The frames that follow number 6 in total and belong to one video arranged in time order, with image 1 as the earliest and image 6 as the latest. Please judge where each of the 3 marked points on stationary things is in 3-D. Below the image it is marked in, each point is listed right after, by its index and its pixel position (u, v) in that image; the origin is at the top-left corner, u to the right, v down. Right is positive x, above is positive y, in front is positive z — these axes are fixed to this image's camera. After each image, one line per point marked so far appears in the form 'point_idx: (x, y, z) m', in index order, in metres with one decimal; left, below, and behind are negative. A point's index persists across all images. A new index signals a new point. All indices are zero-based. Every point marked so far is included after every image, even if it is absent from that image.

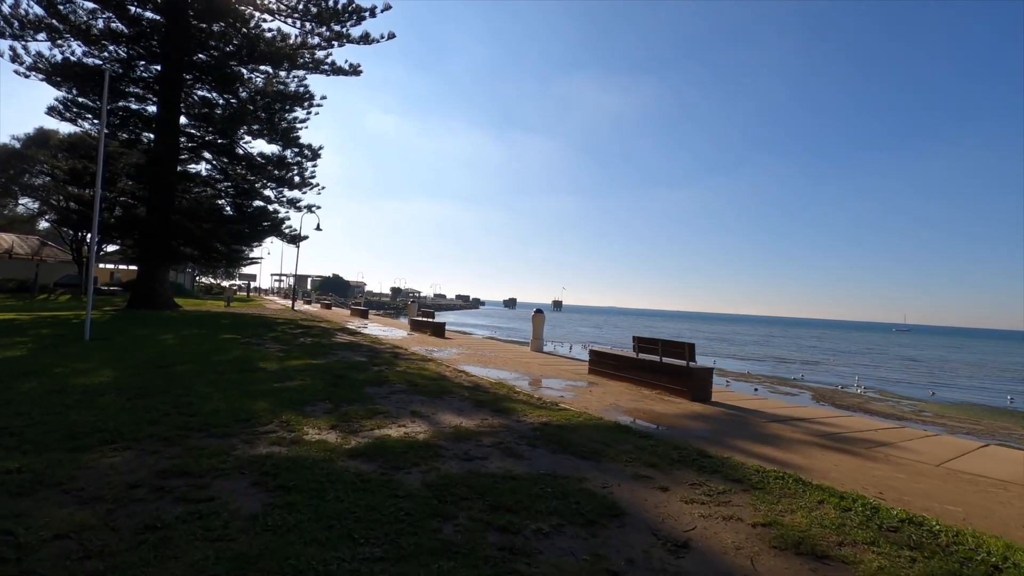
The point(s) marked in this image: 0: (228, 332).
0: (-8.8, -1.4, +18.4) m
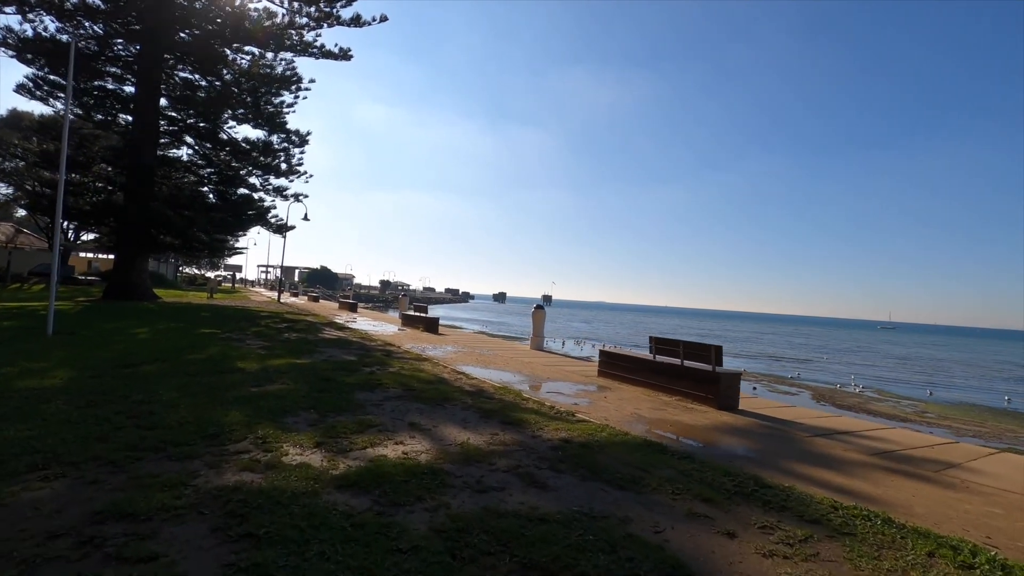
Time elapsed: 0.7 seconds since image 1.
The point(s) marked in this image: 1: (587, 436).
0: (-8.8, -1.1, +17.3) m
1: (+0.8, -1.5, +6.2) m
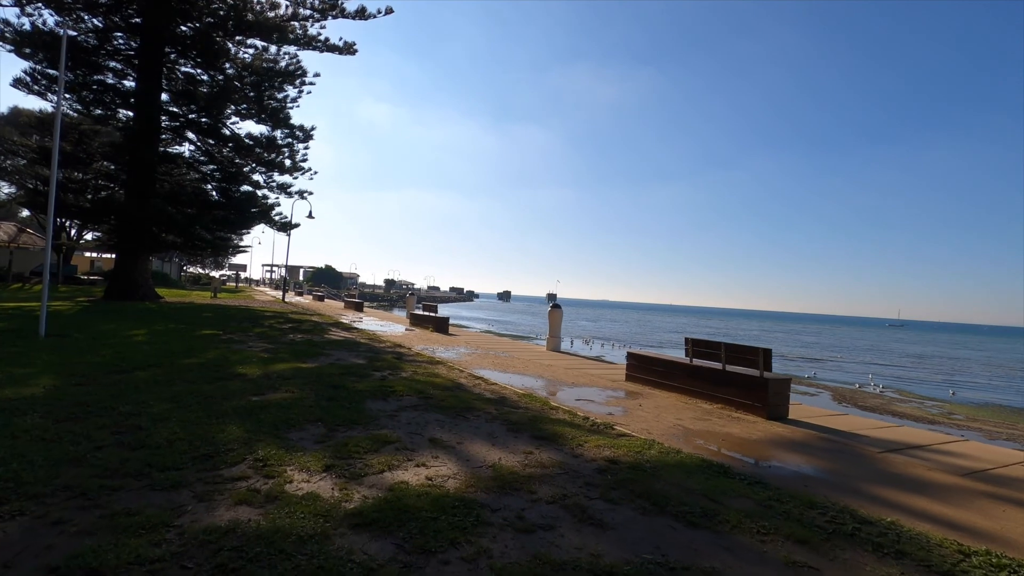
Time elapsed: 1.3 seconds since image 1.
0: (-8.4, -1.1, +16.6) m
1: (+1.1, -1.5, +5.4) m
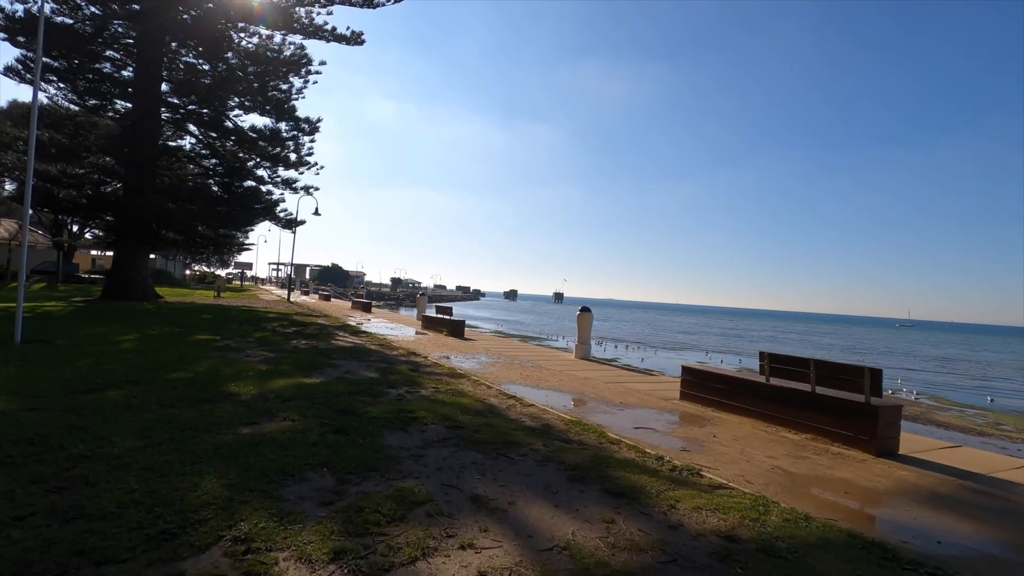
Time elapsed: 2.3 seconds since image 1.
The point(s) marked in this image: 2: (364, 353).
0: (-7.8, -1.1, +15.3) m
1: (+1.6, -1.5, +4.0) m
2: (-3.0, -1.3, +12.2) m
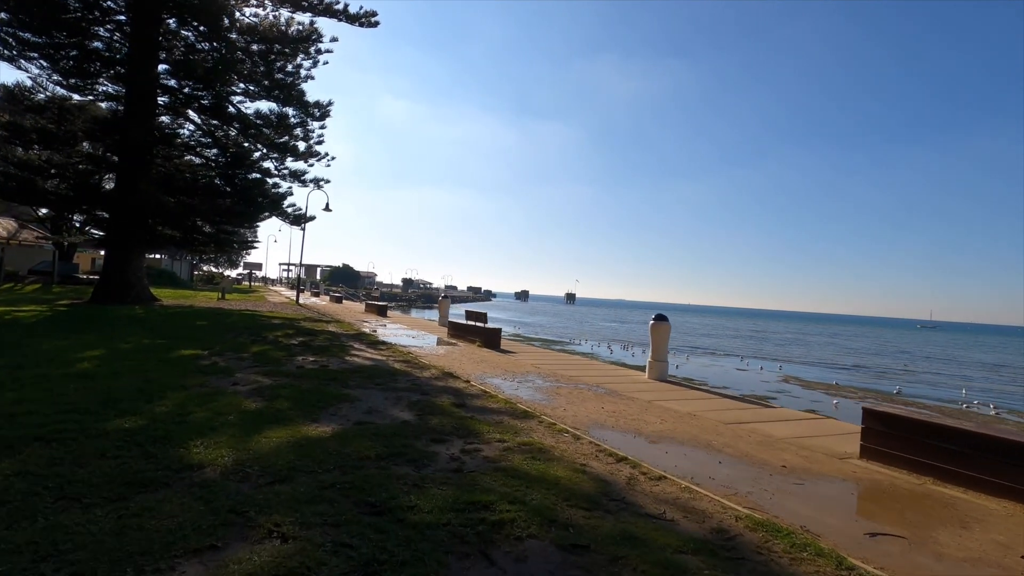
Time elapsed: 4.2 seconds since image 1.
0: (-6.7, -1.2, +12.6) m
1: (+2.5, -1.6, +1.1) m
2: (-1.9, -1.4, +9.4) m
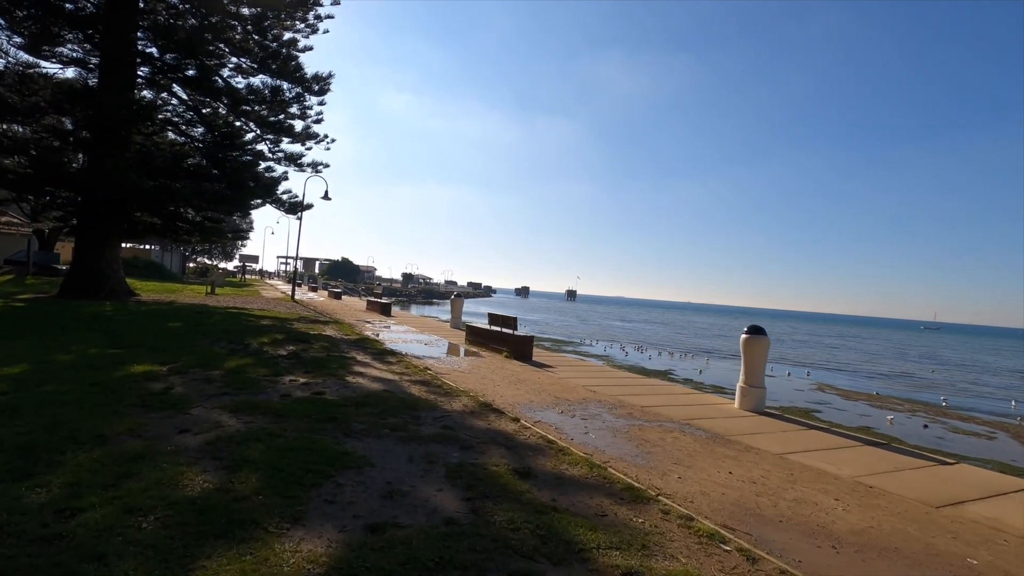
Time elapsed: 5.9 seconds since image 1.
0: (-6.0, -1.1, +9.9) m
1: (+3.3, -1.7, -1.5) m
2: (-1.2, -1.4, +6.8) m
